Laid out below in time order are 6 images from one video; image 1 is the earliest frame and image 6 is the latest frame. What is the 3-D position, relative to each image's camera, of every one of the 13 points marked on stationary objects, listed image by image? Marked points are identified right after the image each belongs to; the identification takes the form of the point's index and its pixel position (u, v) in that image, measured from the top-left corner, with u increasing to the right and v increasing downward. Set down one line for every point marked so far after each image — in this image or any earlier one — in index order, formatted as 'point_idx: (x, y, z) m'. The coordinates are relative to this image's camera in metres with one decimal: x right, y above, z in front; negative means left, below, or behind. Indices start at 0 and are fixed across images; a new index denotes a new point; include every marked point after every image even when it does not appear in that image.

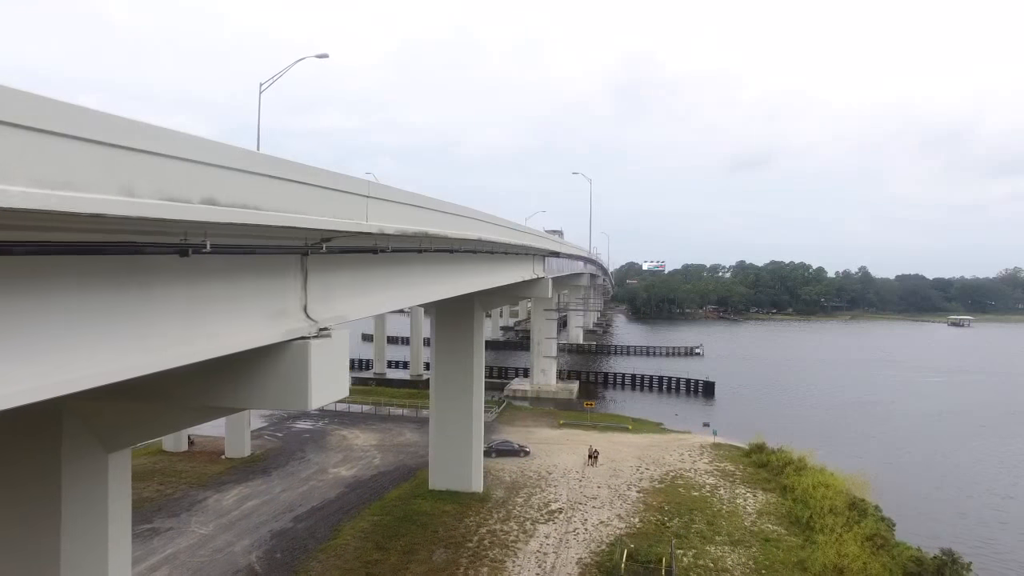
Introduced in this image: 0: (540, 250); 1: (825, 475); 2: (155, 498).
0: (+0.8, +1.3, +19.0) m
1: (+10.7, -6.4, +19.1) m
2: (-11.1, -6.5, +17.4) m
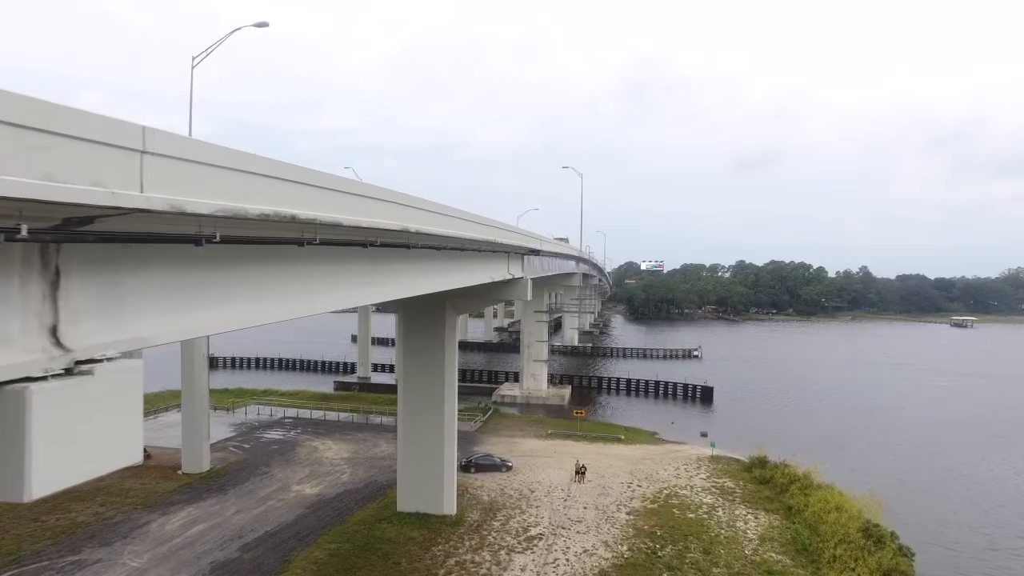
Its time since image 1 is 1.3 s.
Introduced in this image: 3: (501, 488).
0: (+0.1, +1.3, +17.3) m
1: (+10.0, -6.5, +17.4) m
2: (-11.8, -6.6, +15.7) m
3: (-0.4, -6.9, +19.4) m
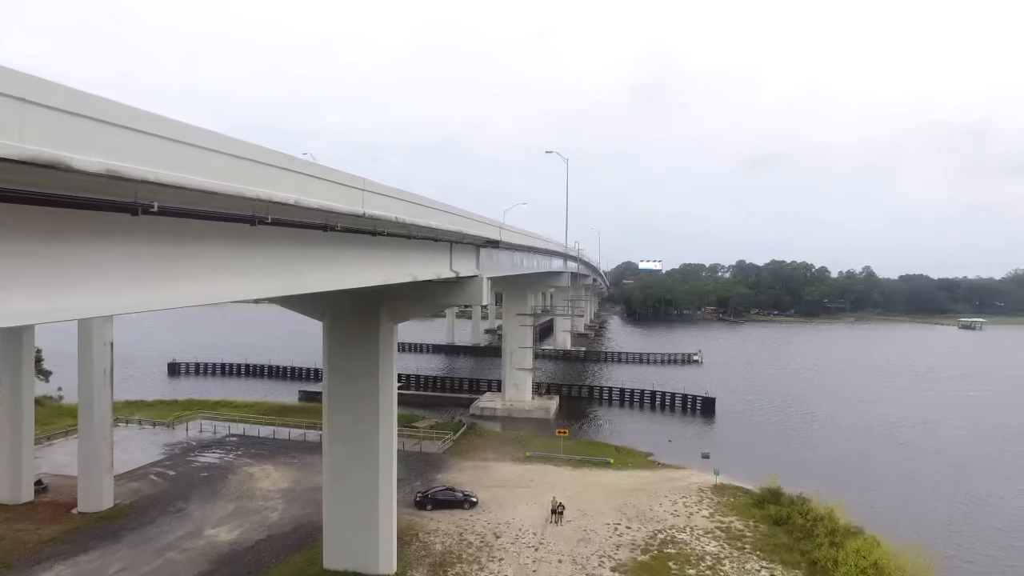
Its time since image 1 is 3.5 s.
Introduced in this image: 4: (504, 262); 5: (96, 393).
0: (-1.0, +1.2, +13.8) m
1: (+8.9, -6.5, +14.0) m
2: (-12.9, -6.6, +12.3) m
3: (-1.5, -6.9, +15.9) m
4: (-0.3, +0.9, +19.6) m
5: (-12.2, -3.1, +16.5) m
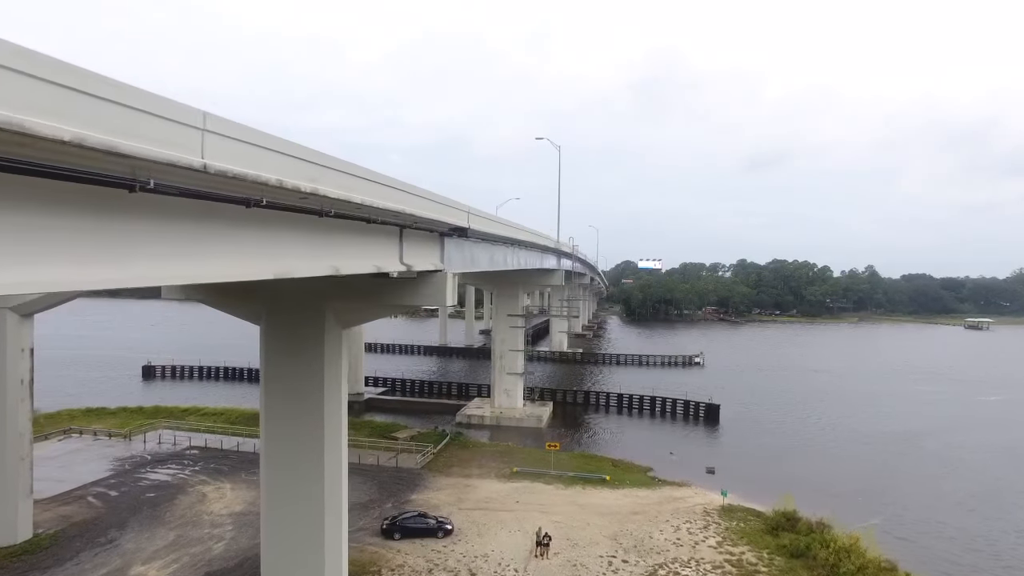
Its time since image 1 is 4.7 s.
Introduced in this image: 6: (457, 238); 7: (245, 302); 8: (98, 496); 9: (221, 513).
0: (-1.6, +1.3, +11.7) m
1: (+8.4, -6.4, +11.8) m
2: (-13.4, -6.5, +10.1) m
3: (-2.0, -6.9, +13.8) m
4: (-0.9, +1.0, +17.5) m
5: (-12.8, -3.0, +14.3) m
6: (-1.3, +1.2, +13.4) m
7: (-5.2, -0.3, +11.1) m
8: (-13.0, -6.6, +17.6) m
9: (-8.8, -6.8, +17.0) m
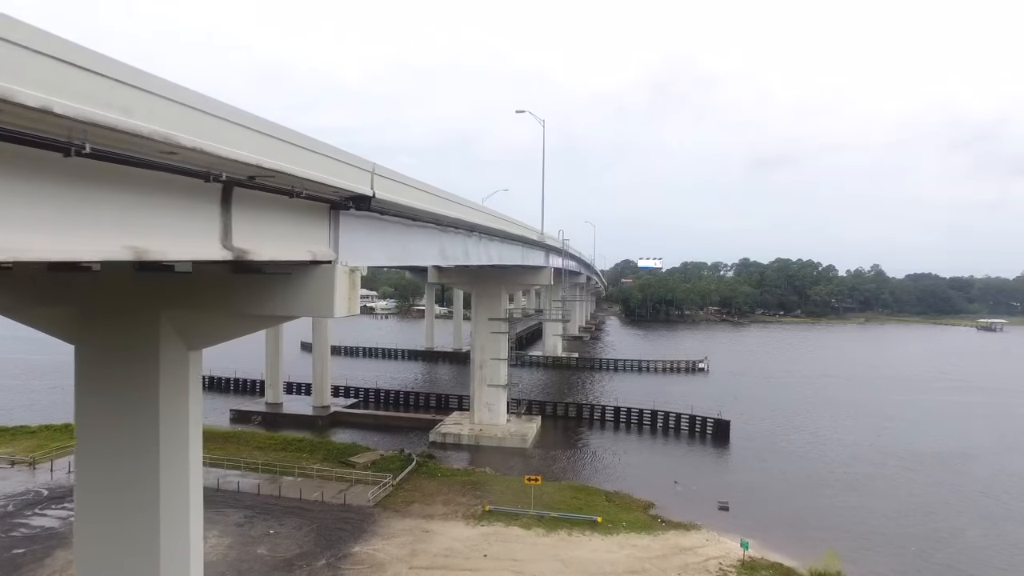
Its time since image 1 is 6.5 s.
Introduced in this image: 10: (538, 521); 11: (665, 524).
0: (-2.4, +1.3, +8.0) m
1: (+7.5, -6.4, +8.1) m
2: (-14.3, -6.5, +6.4) m
3: (-2.9, -6.9, +10.1) m
4: (-1.7, +1.0, +13.8) m
5: (-13.7, -3.0, +10.6) m
6: (-2.2, +1.2, +9.7) m
7: (-6.1, -0.3, +7.4) m
8: (-13.9, -6.6, +13.9) m
9: (-9.6, -6.8, +13.3) m
10: (+0.8, -7.0, +16.8) m
11: (+4.7, -7.2, +17.1) m
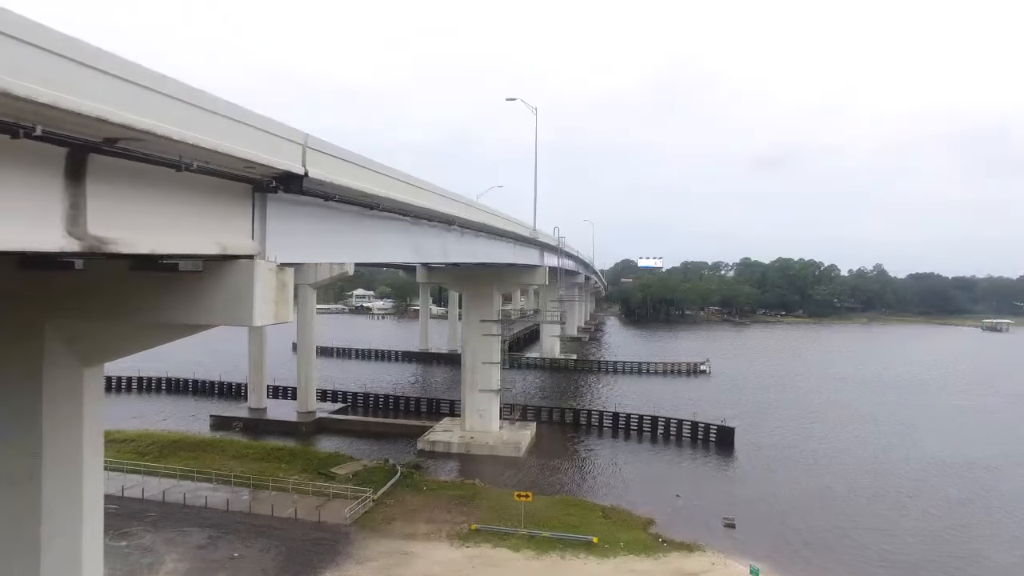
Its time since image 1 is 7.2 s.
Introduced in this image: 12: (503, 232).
0: (-2.7, +1.3, +6.6) m
1: (+7.2, -6.5, +6.8) m
2: (-14.6, -6.5, +5.1) m
3: (-3.2, -6.9, +8.7) m
4: (-2.1, +1.0, +12.4) m
5: (-14.0, -3.0, +9.3) m
6: (-2.5, +1.2, +8.4) m
7: (-6.4, -0.3, +6.1) m
8: (-14.2, -6.6, +12.6) m
9: (-10.0, -6.8, +11.9) m
10: (+0.4, -7.0, +15.5) m
11: (+4.3, -7.2, +15.8) m
12: (-0.3, +1.9, +19.8) m
